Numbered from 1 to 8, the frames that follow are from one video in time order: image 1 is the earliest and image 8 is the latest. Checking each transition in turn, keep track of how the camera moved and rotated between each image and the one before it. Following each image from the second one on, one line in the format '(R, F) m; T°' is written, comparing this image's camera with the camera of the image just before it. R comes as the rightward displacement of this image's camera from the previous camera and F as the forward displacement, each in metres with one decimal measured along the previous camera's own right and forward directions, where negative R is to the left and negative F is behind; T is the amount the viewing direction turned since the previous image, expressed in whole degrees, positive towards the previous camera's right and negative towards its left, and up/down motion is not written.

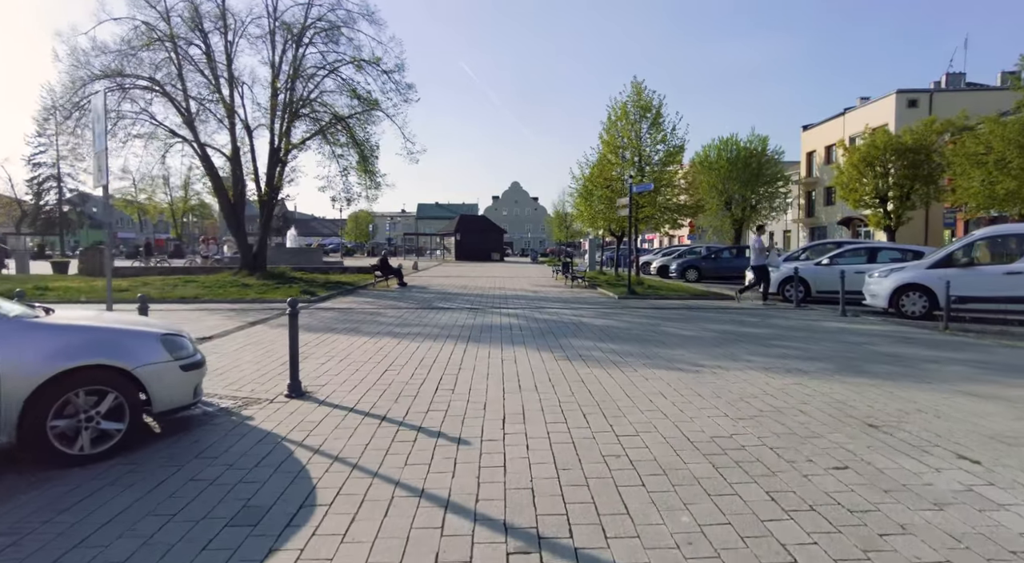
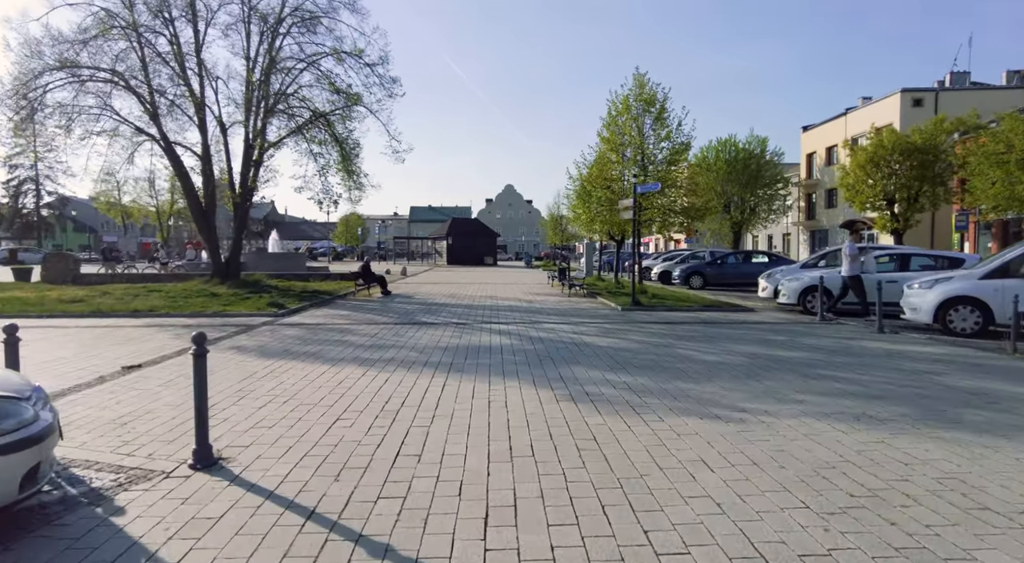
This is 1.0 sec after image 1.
(+0.1, +1.7) m; +1°
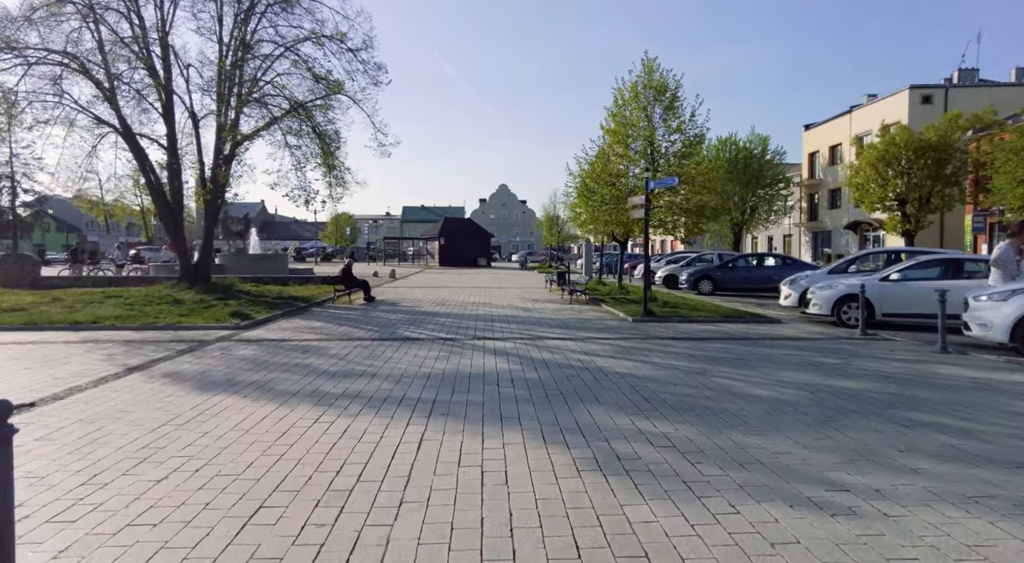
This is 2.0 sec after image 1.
(-0.1, +1.9) m; +1°
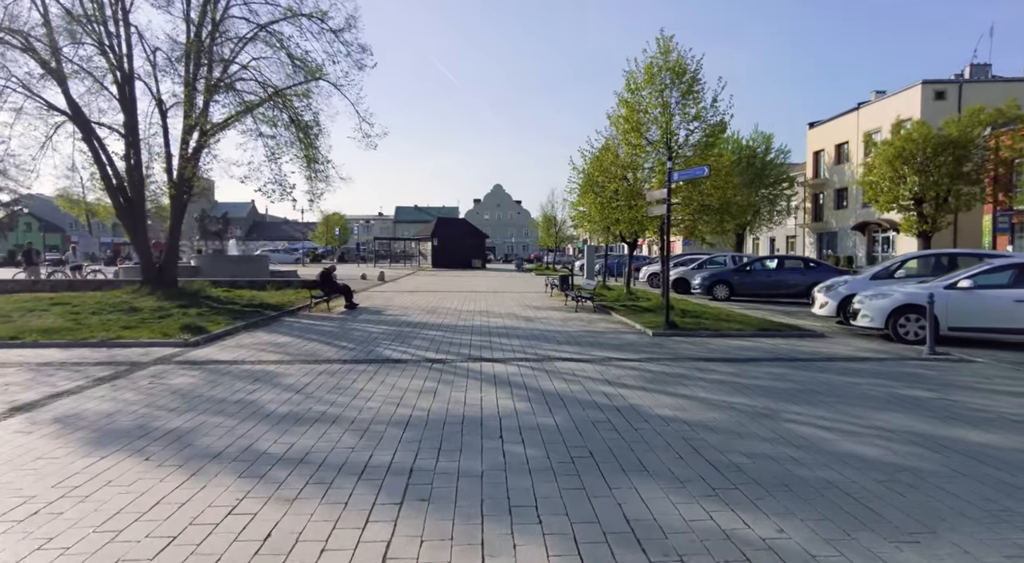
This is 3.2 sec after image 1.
(-0.1, +2.0) m; +1°
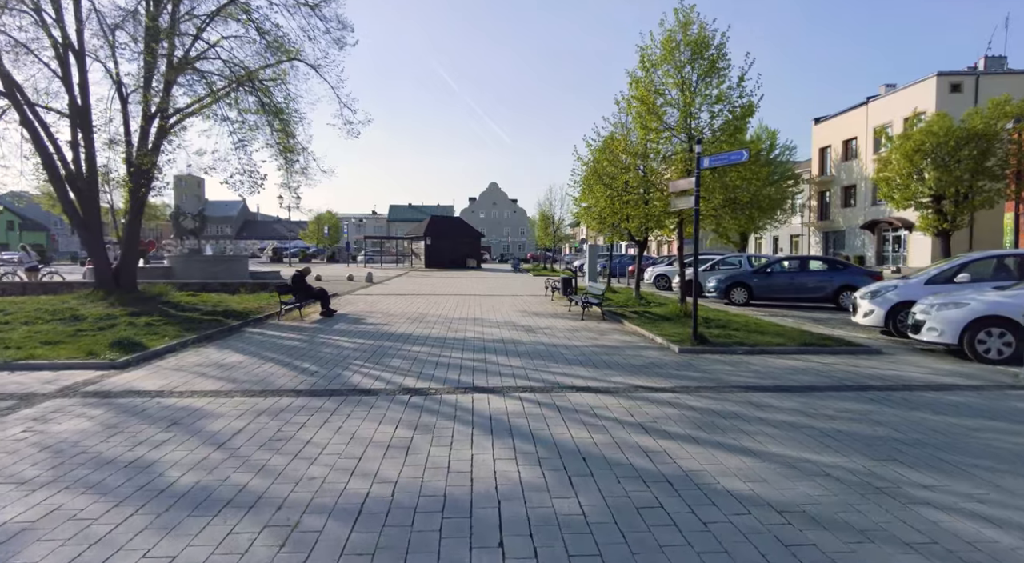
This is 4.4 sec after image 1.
(-0.1, +2.0) m; 0°
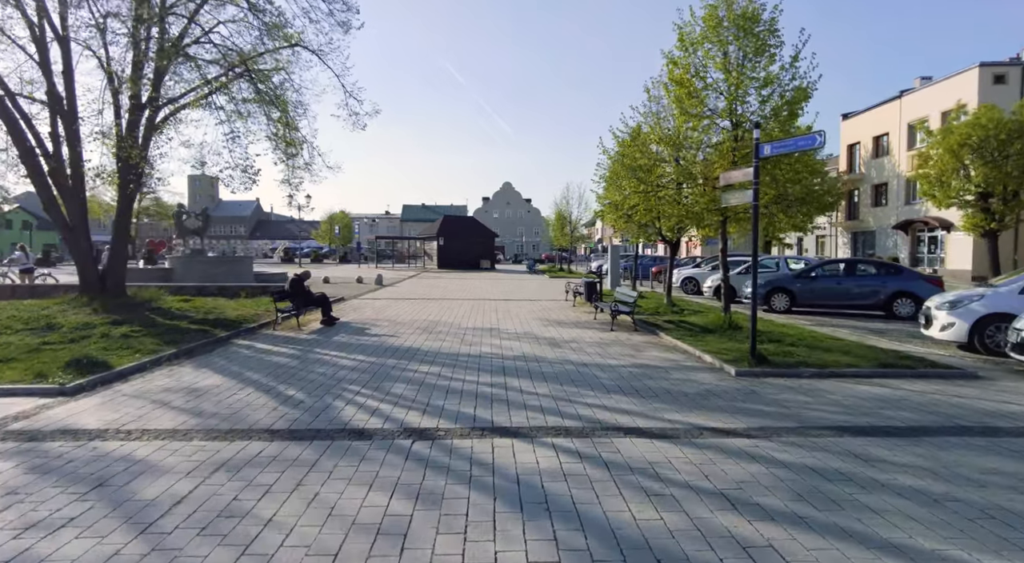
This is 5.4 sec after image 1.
(-0.2, +1.6) m; -1°
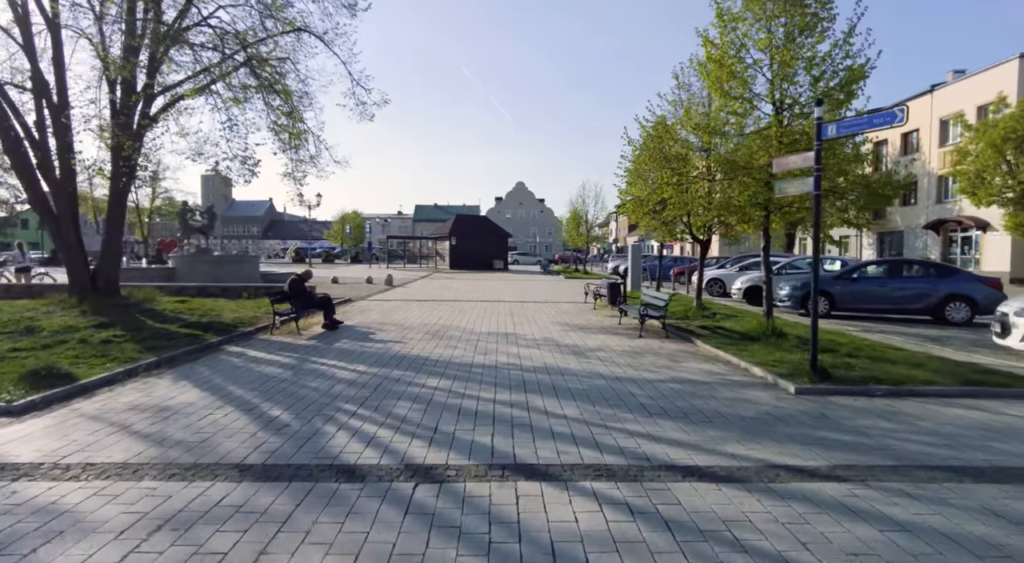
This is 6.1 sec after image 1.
(-0.1, +1.2) m; -1°
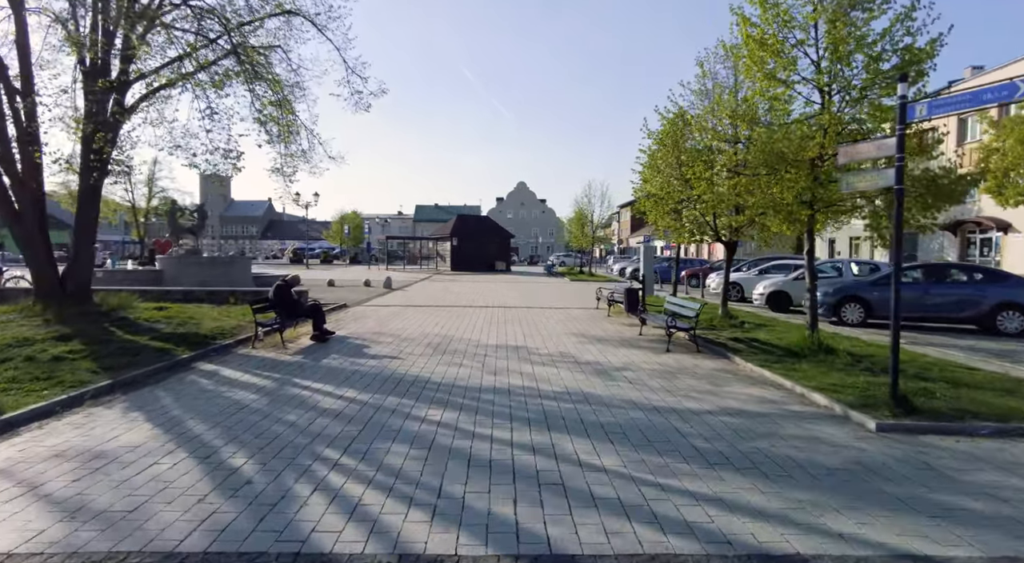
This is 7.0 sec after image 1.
(-0.2, +1.4) m; 0°
